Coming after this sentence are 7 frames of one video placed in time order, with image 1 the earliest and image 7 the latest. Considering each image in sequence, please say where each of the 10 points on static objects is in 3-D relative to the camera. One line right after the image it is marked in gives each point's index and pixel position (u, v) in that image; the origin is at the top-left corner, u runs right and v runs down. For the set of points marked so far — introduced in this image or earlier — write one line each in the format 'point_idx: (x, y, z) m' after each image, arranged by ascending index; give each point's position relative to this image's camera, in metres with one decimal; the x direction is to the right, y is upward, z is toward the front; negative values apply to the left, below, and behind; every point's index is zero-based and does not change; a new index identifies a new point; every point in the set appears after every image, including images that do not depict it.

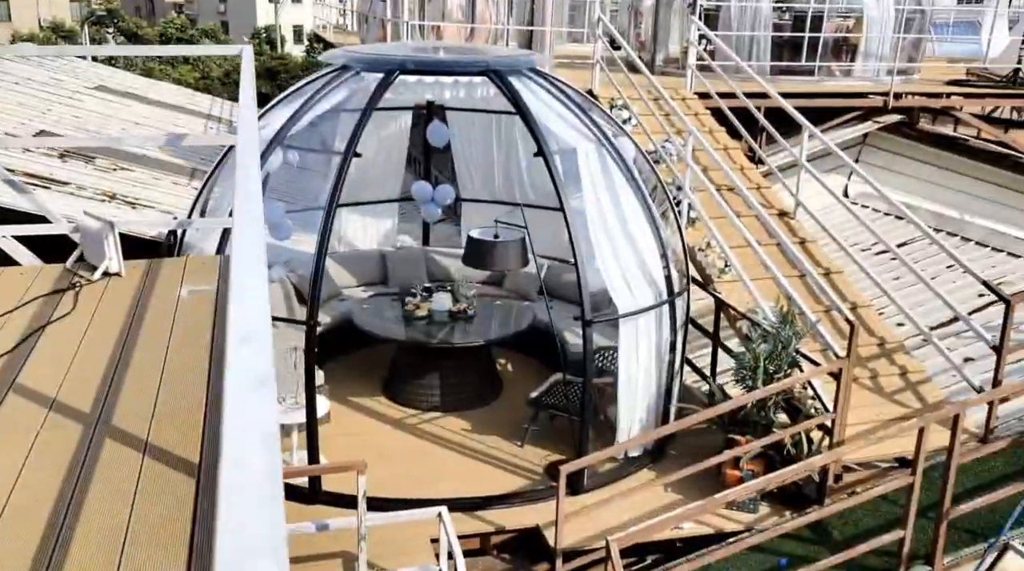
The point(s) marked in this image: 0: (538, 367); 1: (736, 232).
0: (+0.3, -0.8, +8.5) m
1: (+2.0, +0.5, +8.3) m
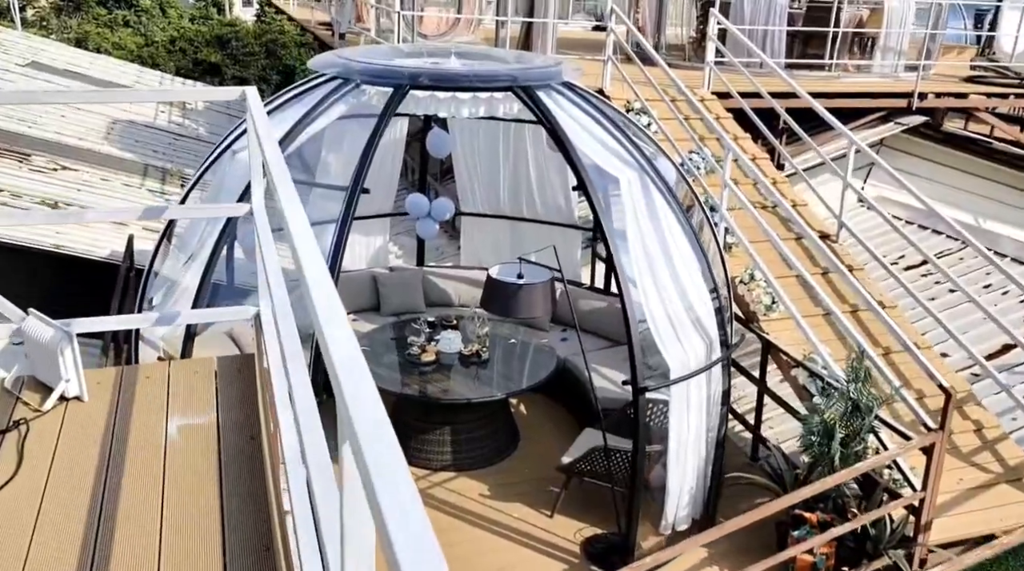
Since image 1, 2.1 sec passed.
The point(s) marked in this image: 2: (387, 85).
0: (+0.4, -1.1, +7.6) m
1: (+2.2, +0.2, +7.4) m
2: (-0.8, +1.3, +5.8) m
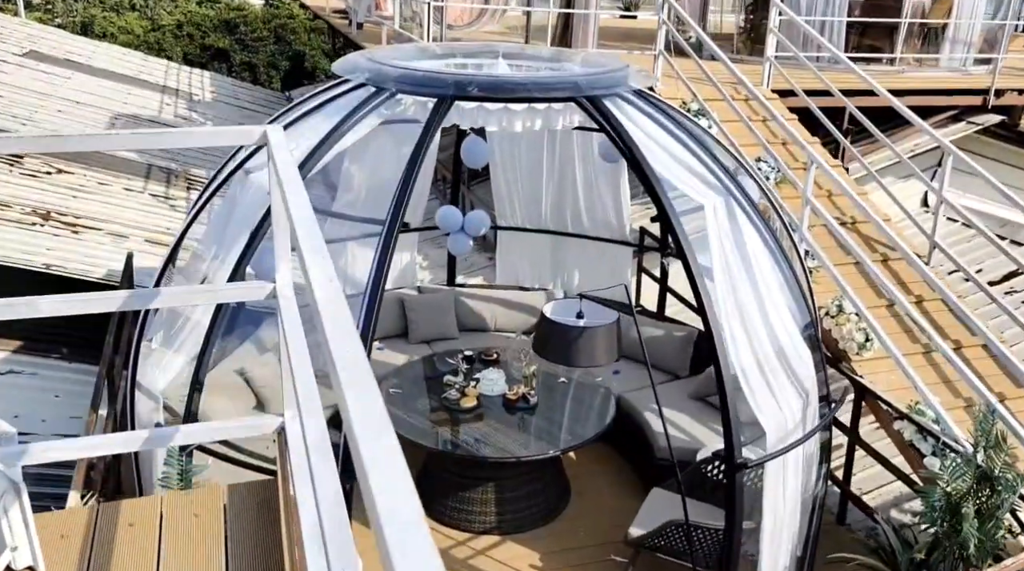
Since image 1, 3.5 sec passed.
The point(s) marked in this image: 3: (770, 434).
0: (+0.8, -1.3, +6.7) m
1: (+2.5, 0.0, +6.5) m
2: (-0.4, +1.0, +4.8) m
3: (+1.4, -0.8, +4.9) m
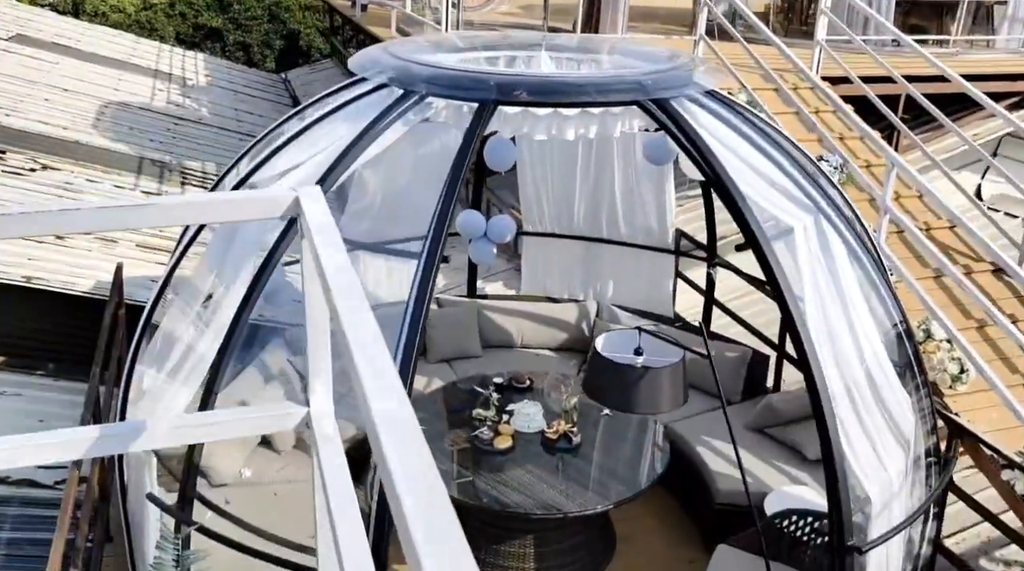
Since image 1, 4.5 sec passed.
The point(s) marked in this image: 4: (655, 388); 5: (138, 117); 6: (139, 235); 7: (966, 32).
0: (+1.0, -1.4, +6.0) m
1: (+2.8, -0.1, +5.7) m
2: (-0.2, +0.8, +4.1) m
3: (+1.6, -0.9, +4.2) m
4: (+0.7, -0.5, +4.5) m
5: (-5.0, +2.3, +12.4) m
6: (-3.4, +0.5, +8.5) m
7: (+4.9, +2.8, +10.1) m
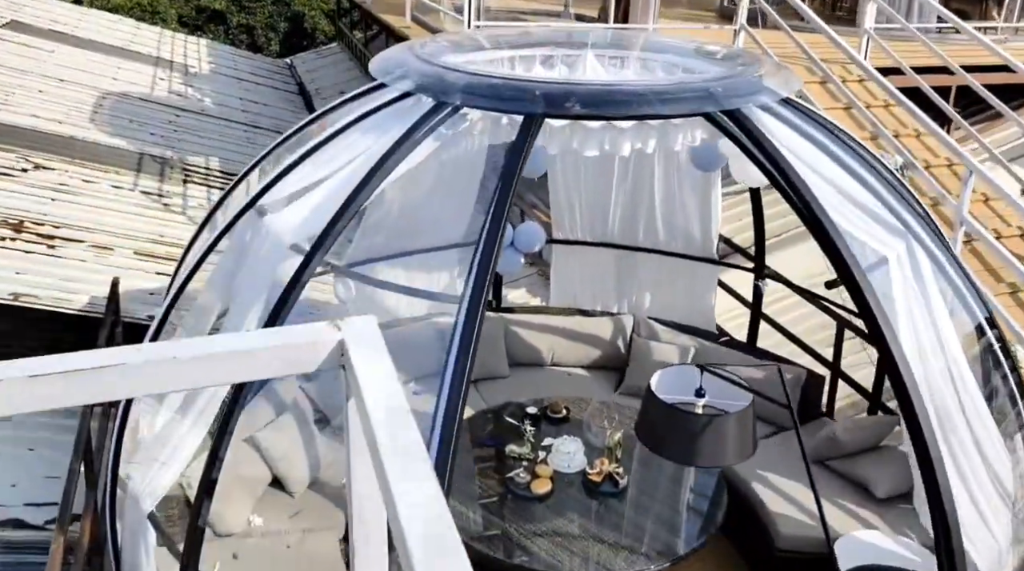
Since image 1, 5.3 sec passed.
0: (+1.2, -1.5, +5.5) m
1: (+3.0, -0.3, +5.1) m
2: (0.0, +0.7, +3.5) m
3: (+1.8, -1.1, +3.6) m
4: (+0.9, -0.7, +3.9) m
5: (-4.7, +2.2, +11.8) m
6: (-3.2, +0.4, +8.0) m
7: (+5.2, +2.8, +9.4) m
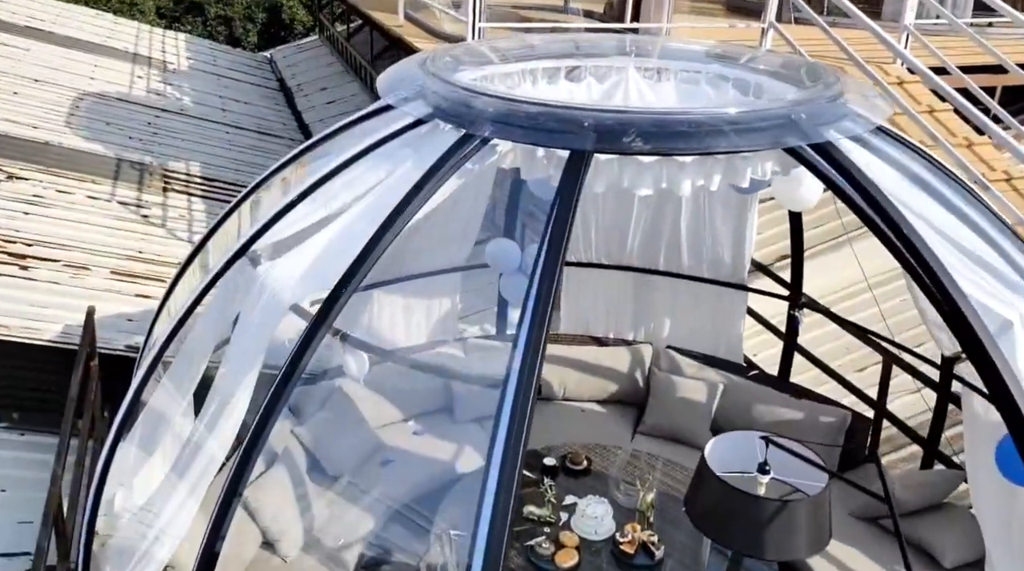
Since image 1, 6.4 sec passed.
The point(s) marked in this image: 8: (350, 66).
0: (+1.3, -1.7, +4.9) m
1: (+3.1, -0.5, +4.6) m
2: (+0.1, +0.4, +2.9) m
3: (+1.9, -1.3, +3.1) m
4: (+1.0, -0.9, +3.3) m
5: (-4.8, +2.1, +11.1) m
6: (-3.2, +0.2, +7.3) m
7: (+5.2, +2.6, +8.9) m
8: (-2.6, +3.6, +14.8) m
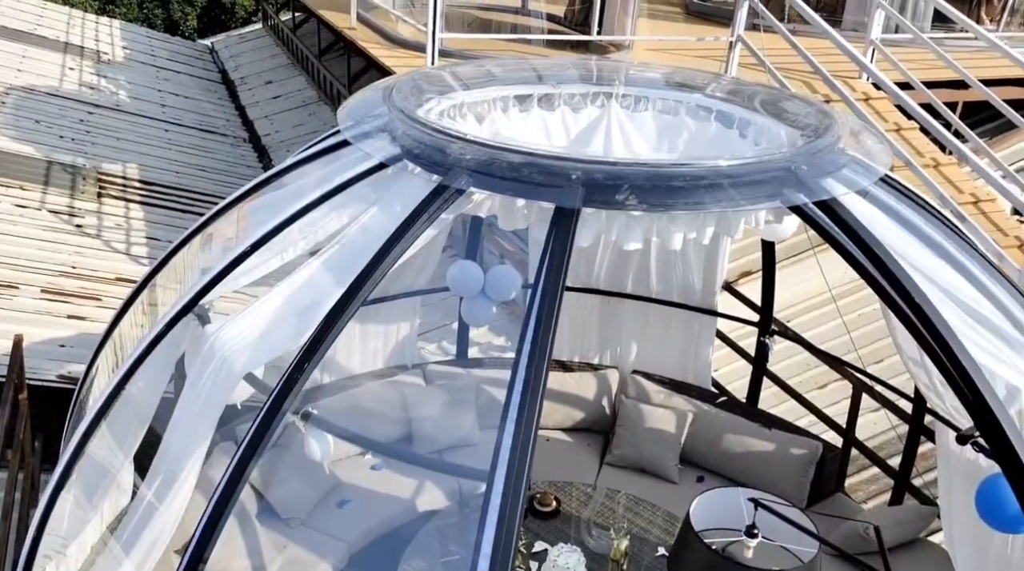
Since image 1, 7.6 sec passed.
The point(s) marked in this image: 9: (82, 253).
0: (+1.1, -1.9, +4.7) m
1: (+2.9, -0.6, +4.5) m
2: (+0.1, +0.2, +2.6) m
3: (+1.9, -1.5, +2.9) m
4: (+0.9, -1.1, +3.2) m
5: (-5.3, +2.0, +10.5) m
6: (-3.5, 0.0, +6.9) m
7: (+4.8, +2.5, +8.9) m
8: (-3.3, +3.5, +14.3) m
9: (-3.4, +0.2, +7.4) m
